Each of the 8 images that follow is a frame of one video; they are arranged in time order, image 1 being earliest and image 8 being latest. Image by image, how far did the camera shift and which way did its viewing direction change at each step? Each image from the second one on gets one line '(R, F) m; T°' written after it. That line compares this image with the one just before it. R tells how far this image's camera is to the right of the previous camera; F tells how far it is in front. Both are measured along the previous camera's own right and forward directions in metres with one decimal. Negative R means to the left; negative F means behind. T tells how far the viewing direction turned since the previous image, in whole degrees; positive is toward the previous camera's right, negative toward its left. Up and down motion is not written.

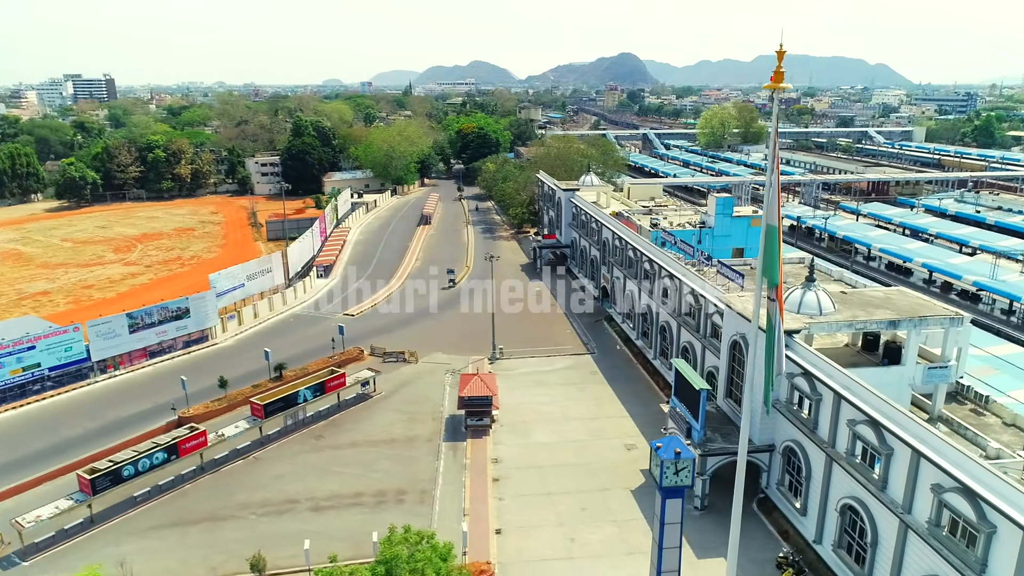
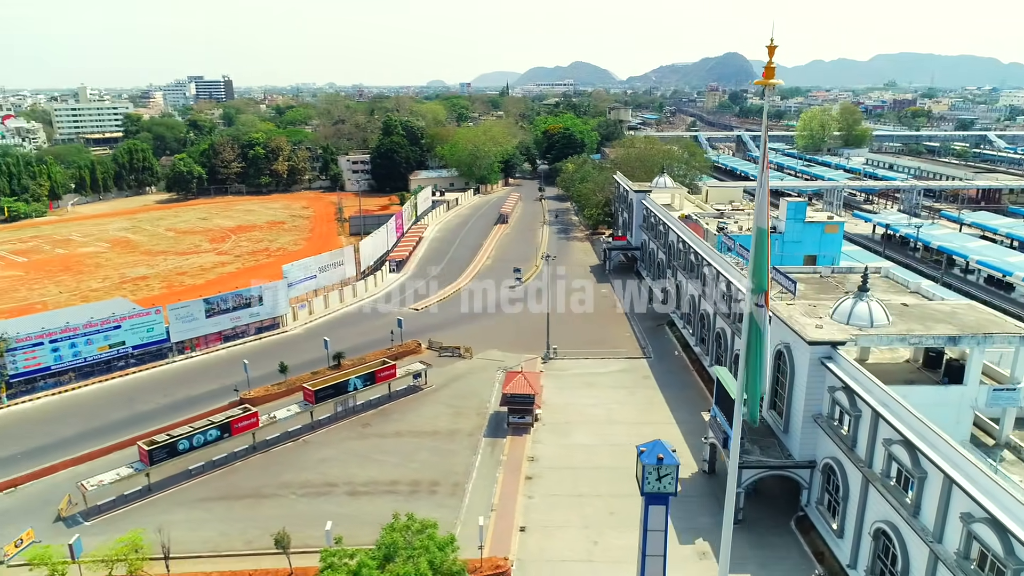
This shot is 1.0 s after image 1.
(+1.9, +0.1) m; -8°
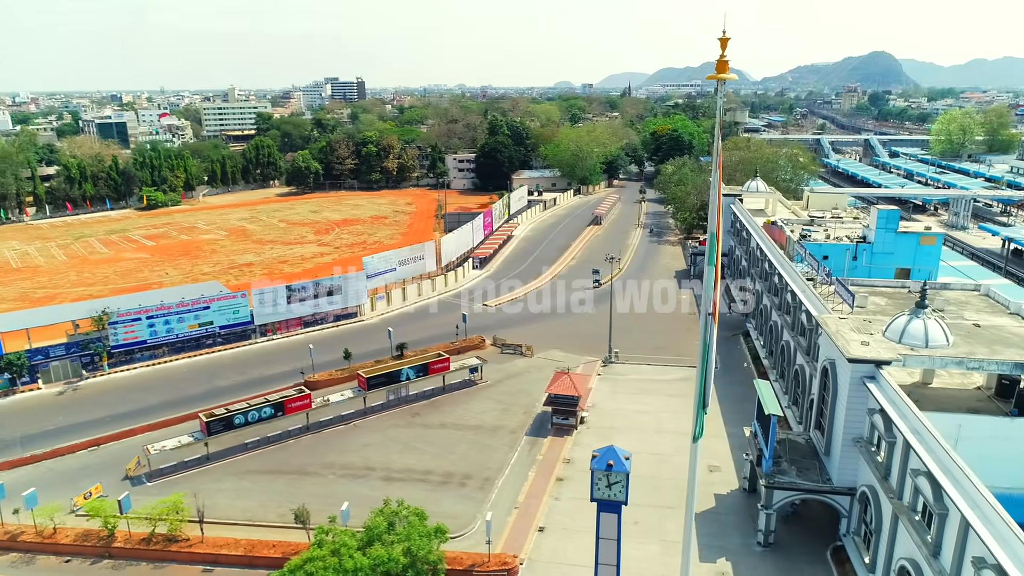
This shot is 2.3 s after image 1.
(+2.8, +0.2) m; -10°
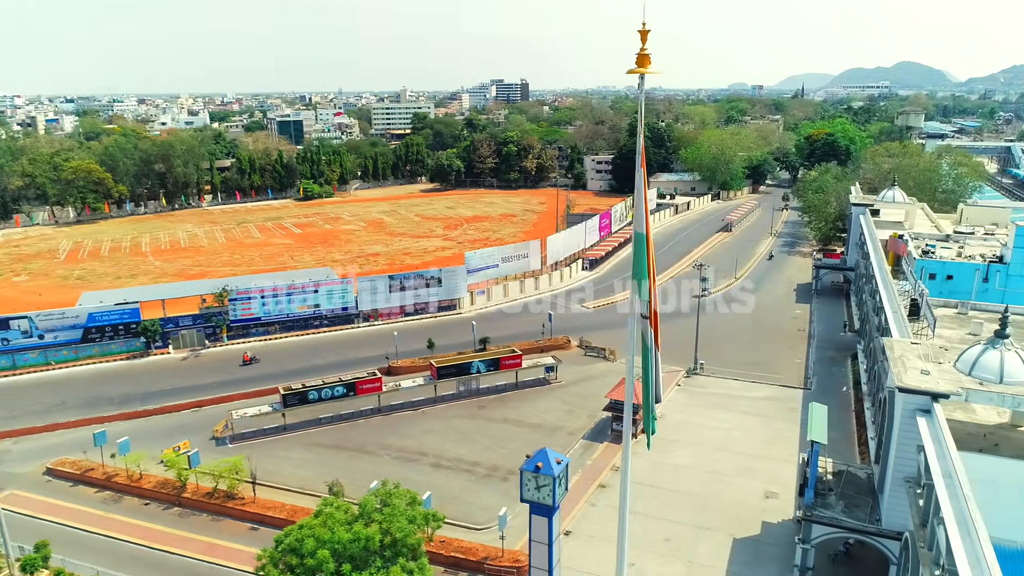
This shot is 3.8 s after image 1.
(+3.7, +0.4) m; -13°
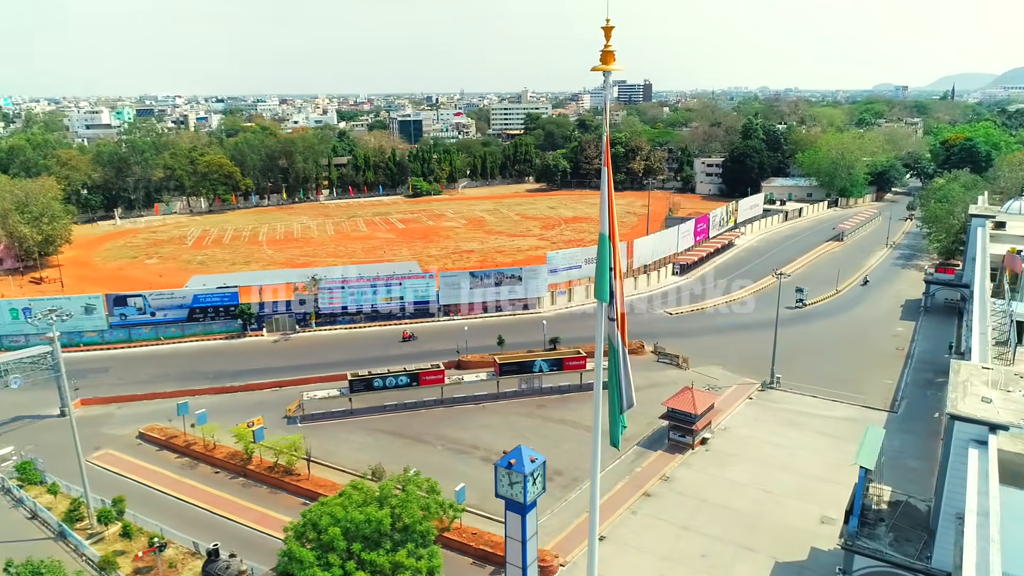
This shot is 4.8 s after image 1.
(+2.3, +0.1) m; -9°
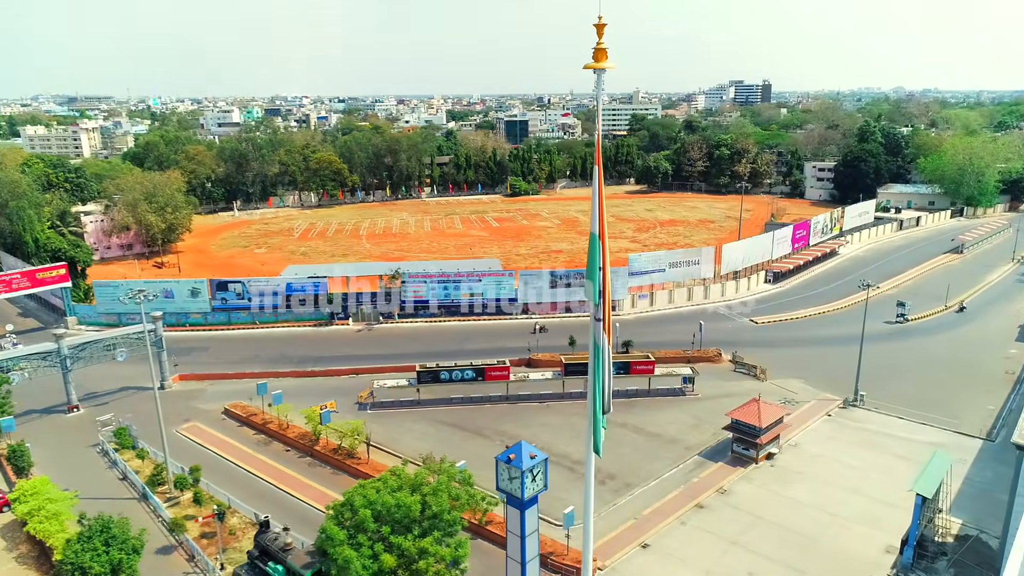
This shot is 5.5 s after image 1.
(+1.7, 0.0) m; -9°
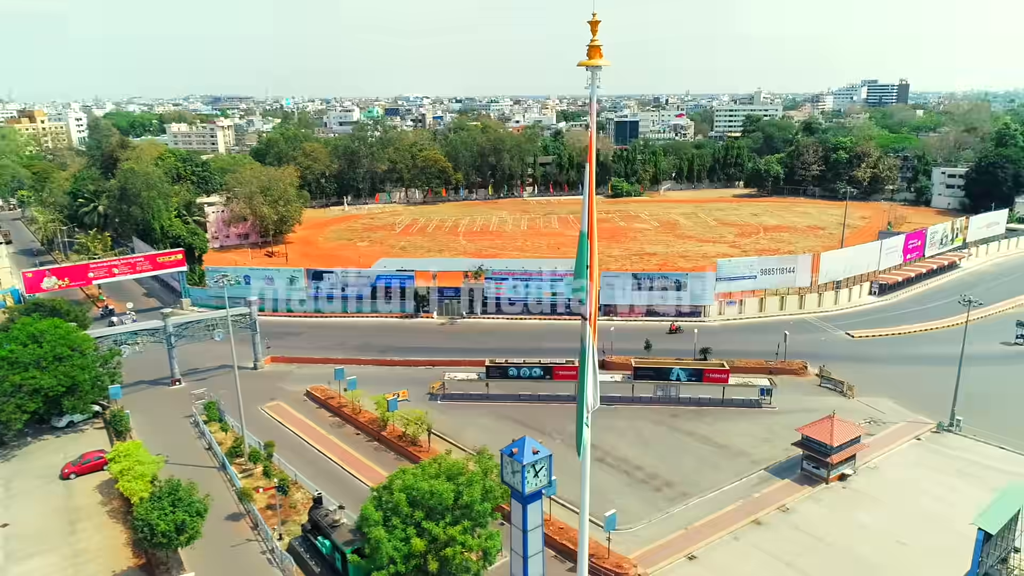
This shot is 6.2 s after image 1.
(+1.7, 0.0) m; -9°
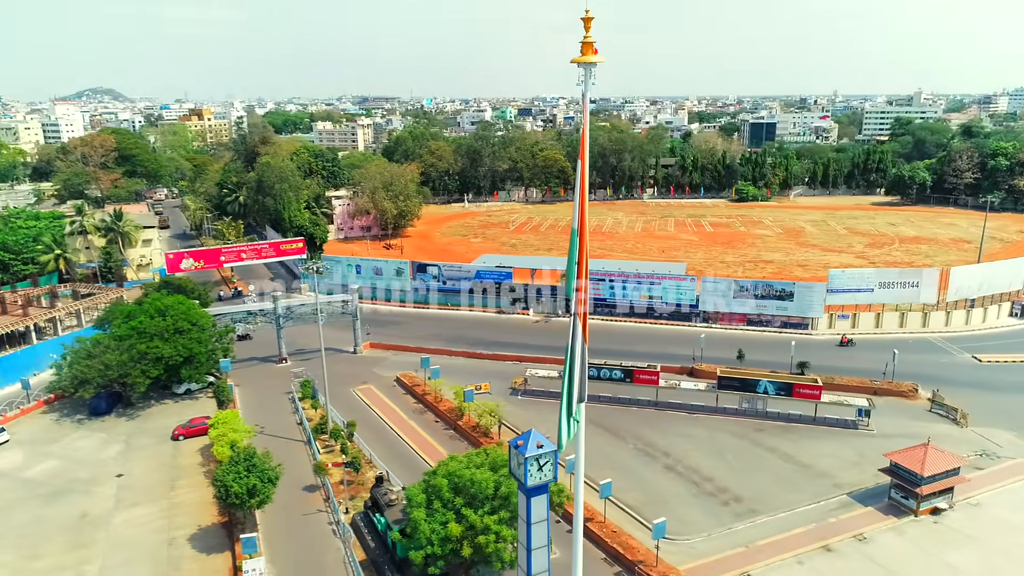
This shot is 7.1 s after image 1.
(+2.0, 0.0) m; -10°
